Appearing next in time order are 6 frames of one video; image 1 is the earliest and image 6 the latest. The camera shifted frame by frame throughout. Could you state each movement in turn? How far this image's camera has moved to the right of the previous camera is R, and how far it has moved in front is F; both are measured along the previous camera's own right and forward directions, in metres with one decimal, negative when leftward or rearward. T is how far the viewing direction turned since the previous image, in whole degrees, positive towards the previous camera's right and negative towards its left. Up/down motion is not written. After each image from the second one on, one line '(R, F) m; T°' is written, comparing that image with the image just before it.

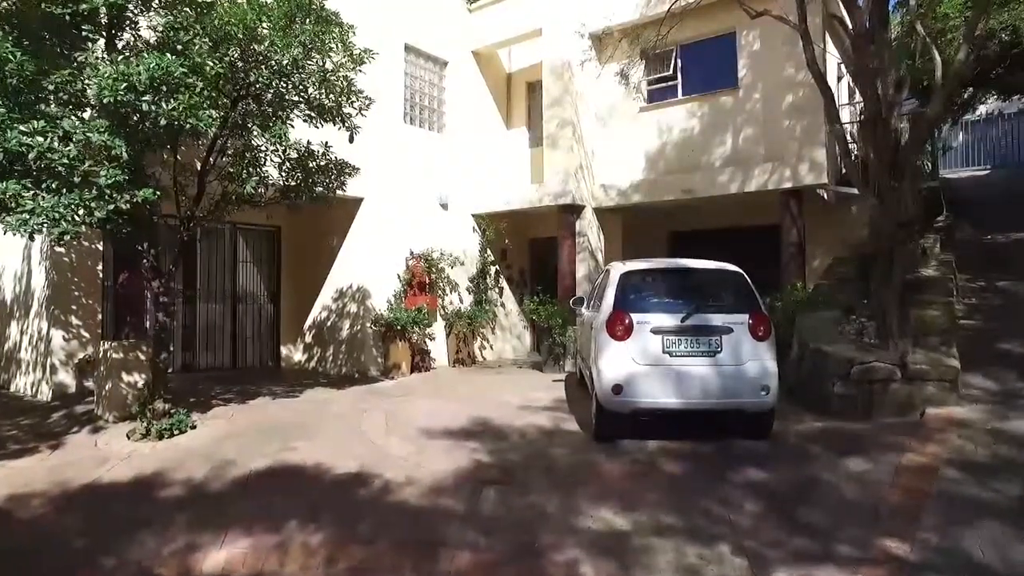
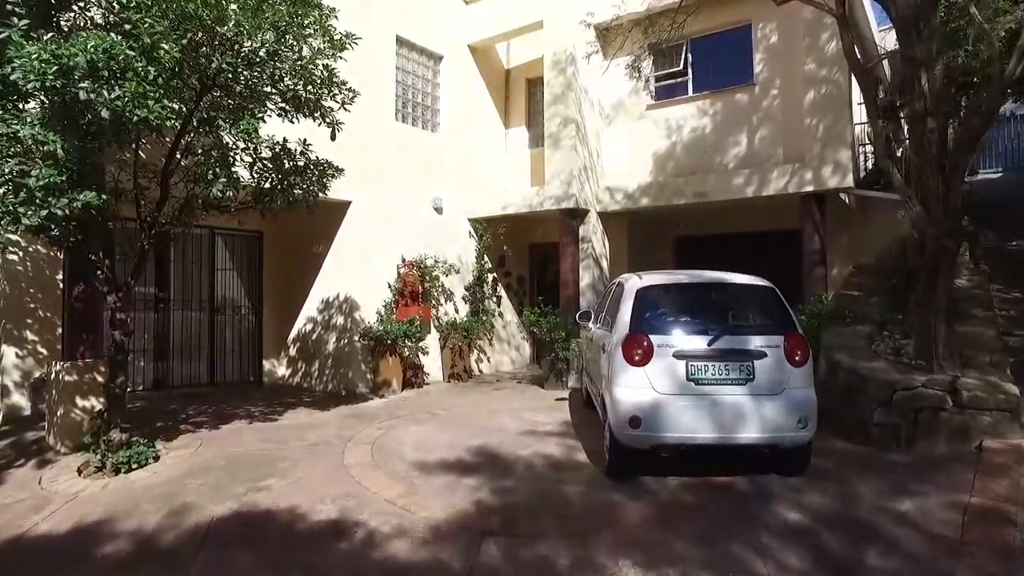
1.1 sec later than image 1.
(-0.1, +0.7) m; 0°
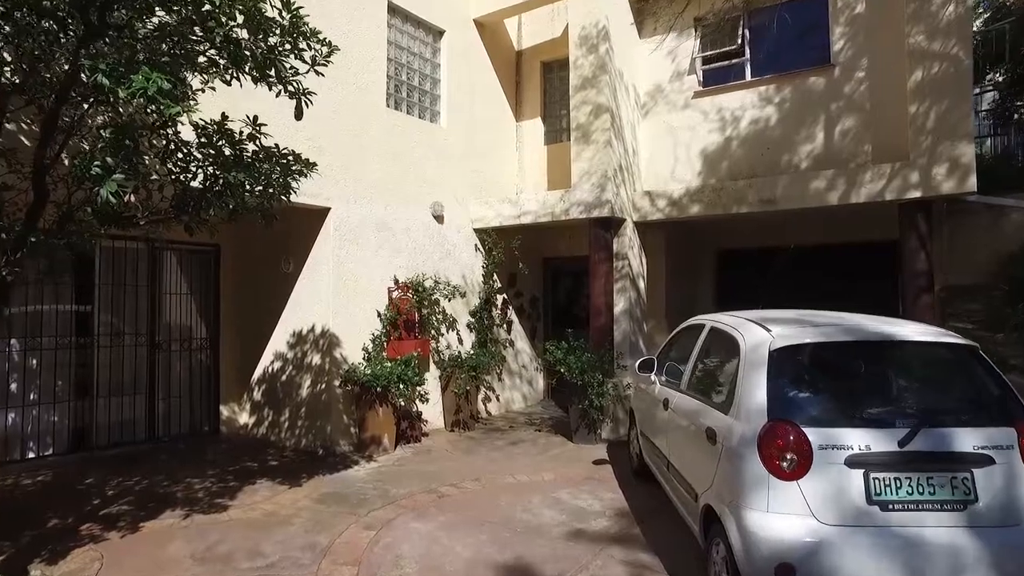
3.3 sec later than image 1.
(-0.4, +1.9) m; +1°
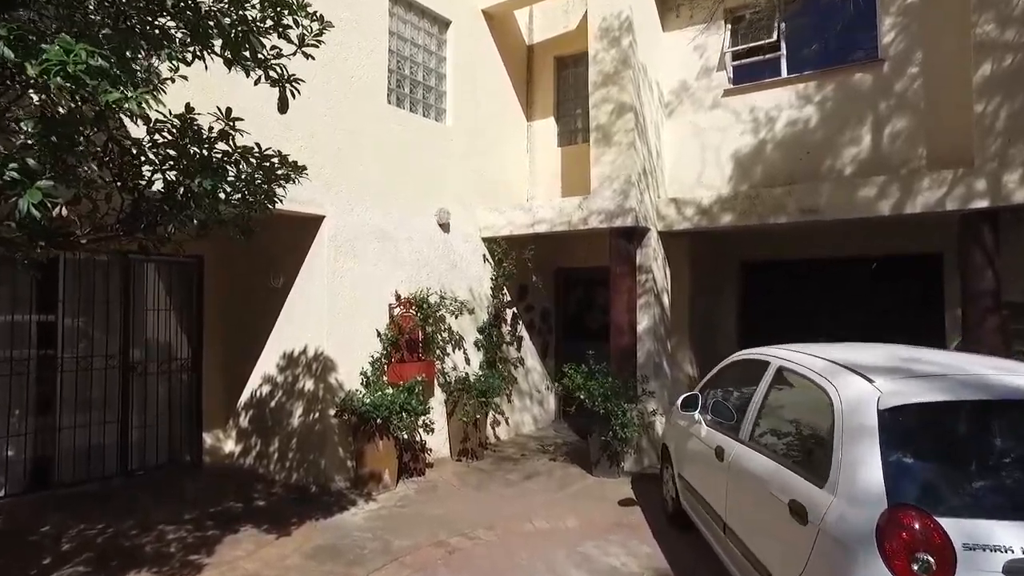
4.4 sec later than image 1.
(-0.2, +0.7) m; 0°
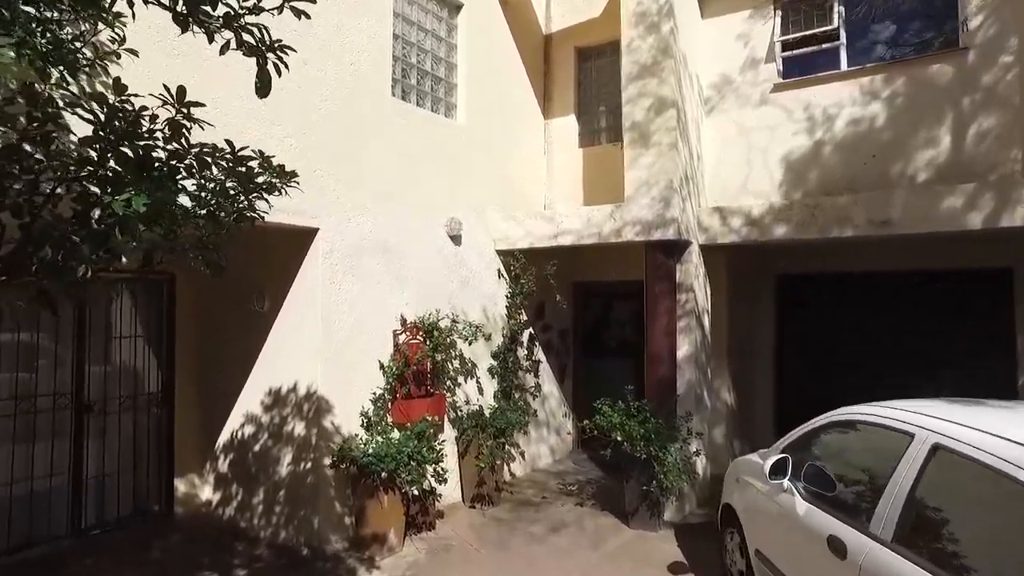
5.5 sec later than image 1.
(-0.3, +1.0) m; +1°
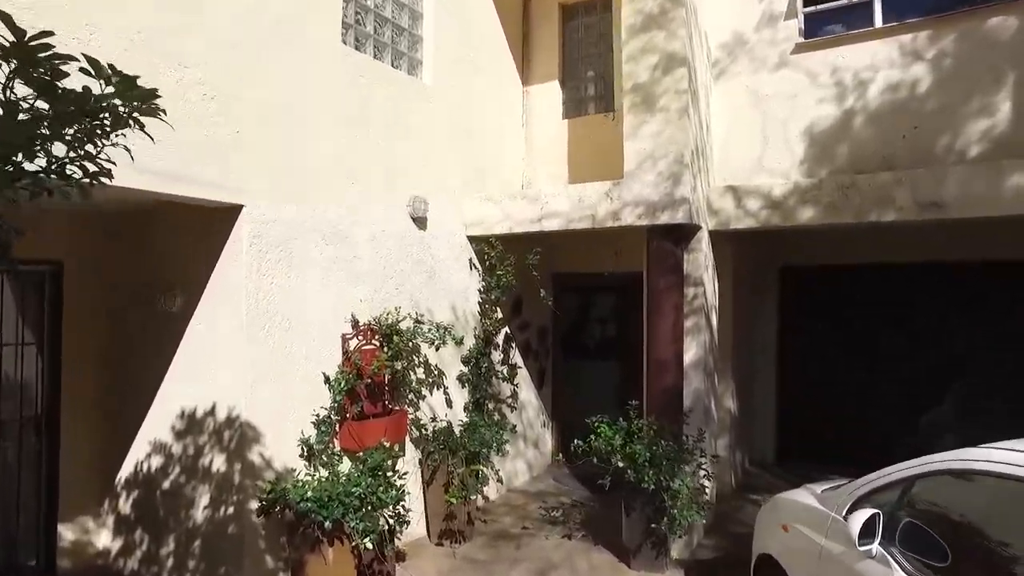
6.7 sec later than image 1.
(-0.1, +1.1) m; +3°
